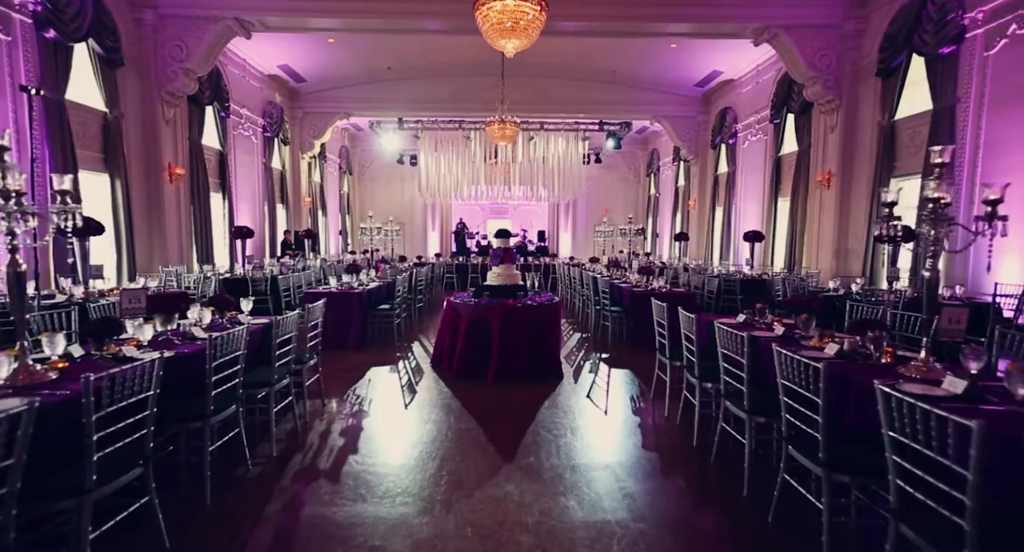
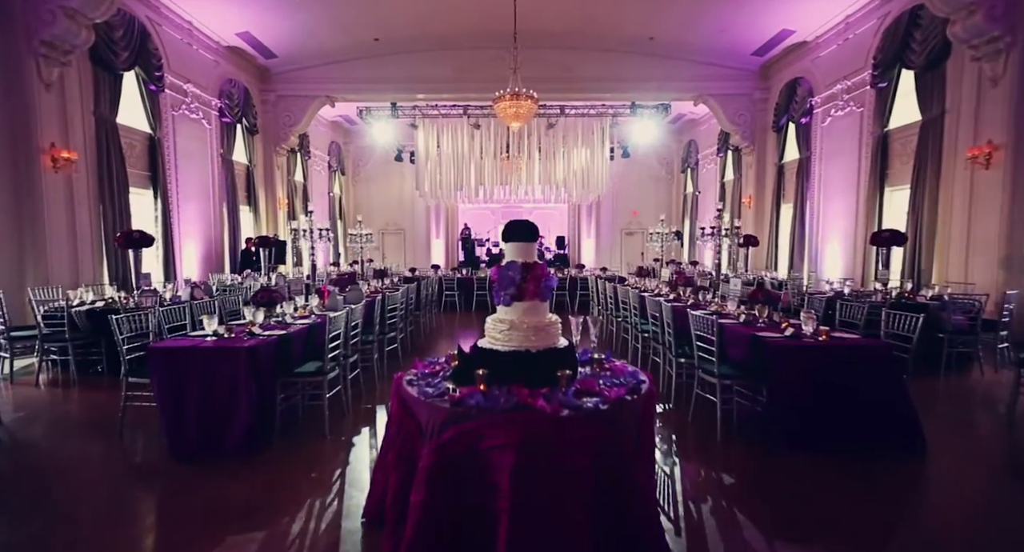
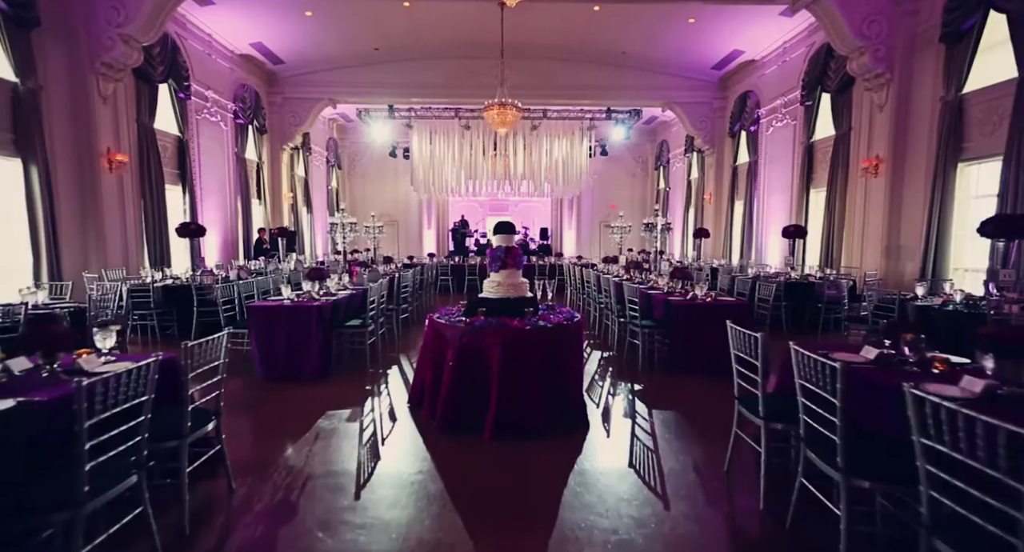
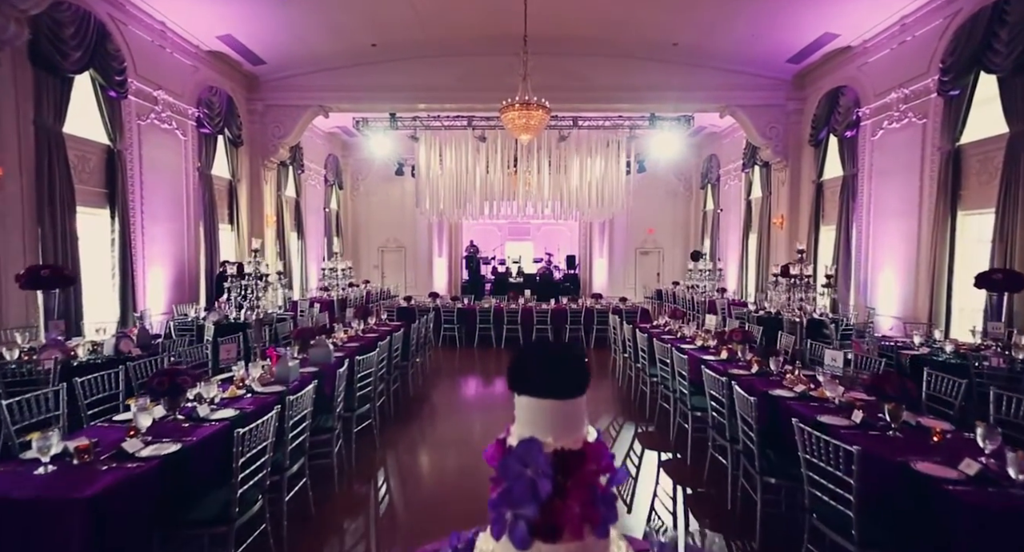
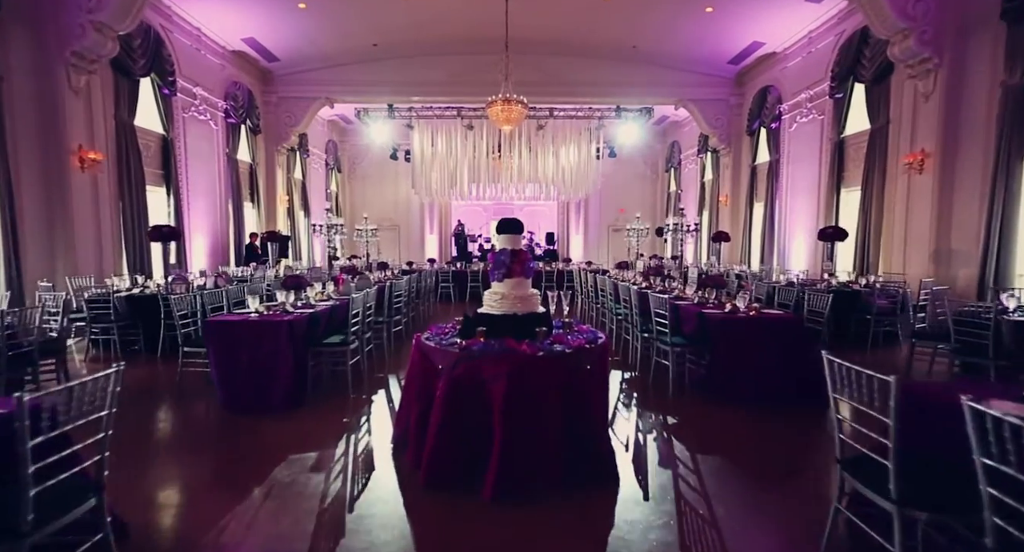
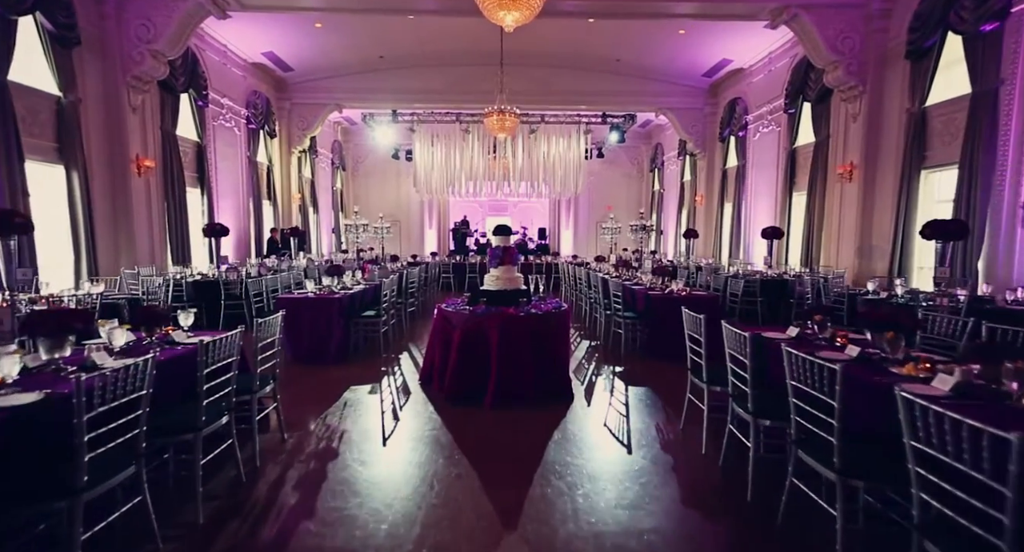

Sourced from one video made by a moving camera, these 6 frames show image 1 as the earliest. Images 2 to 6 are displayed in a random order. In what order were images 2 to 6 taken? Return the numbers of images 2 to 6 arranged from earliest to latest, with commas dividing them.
6, 3, 5, 2, 4
